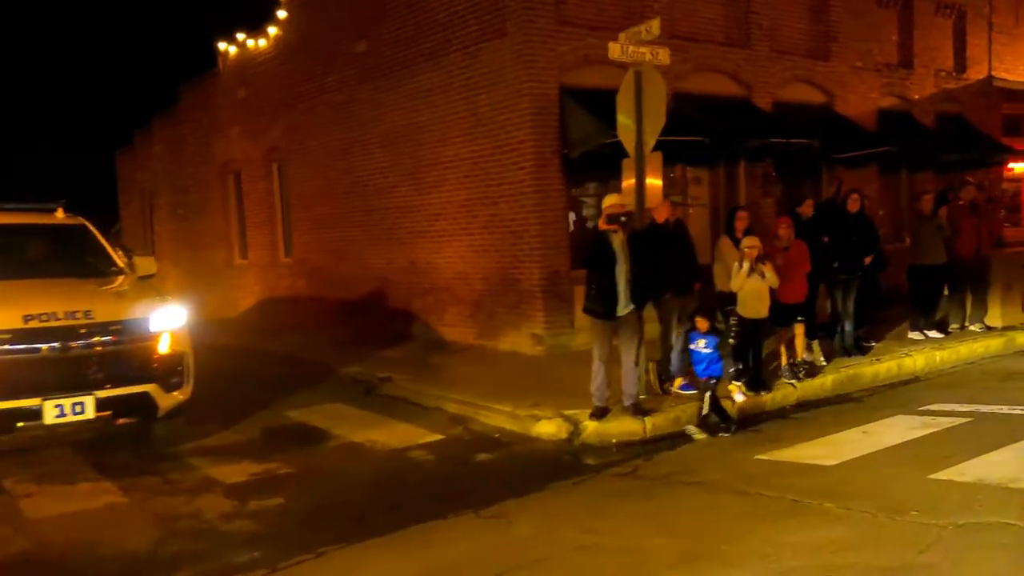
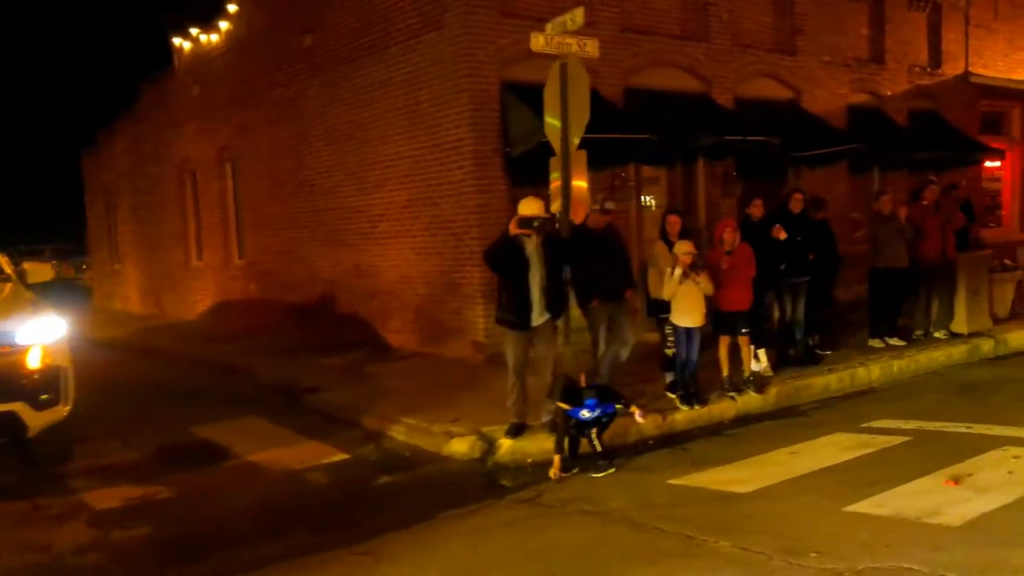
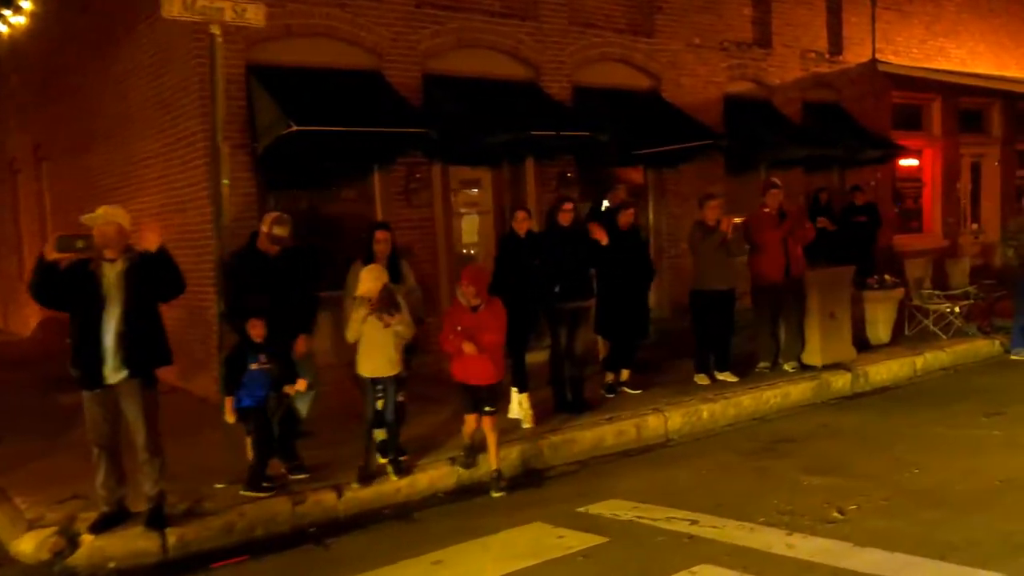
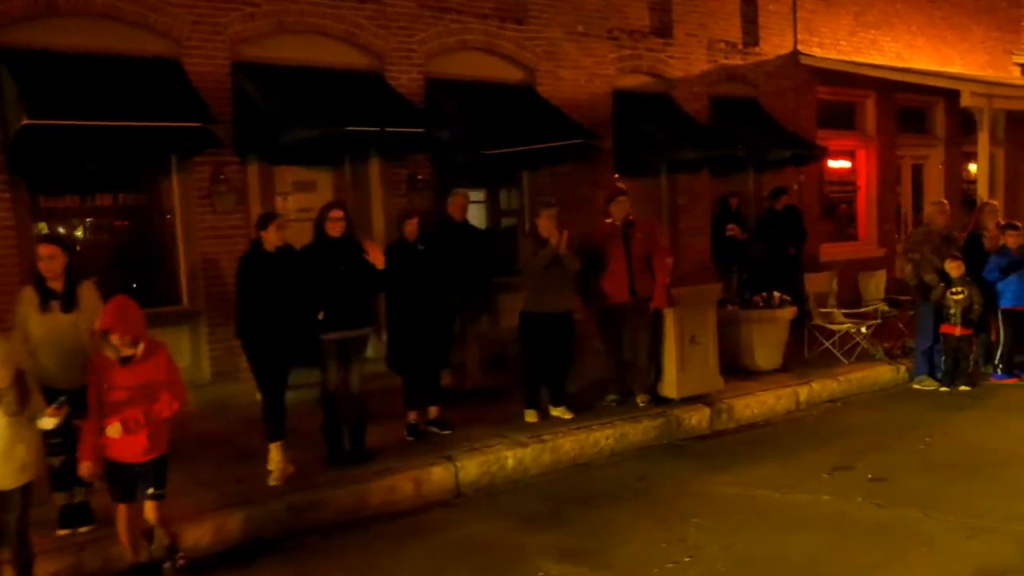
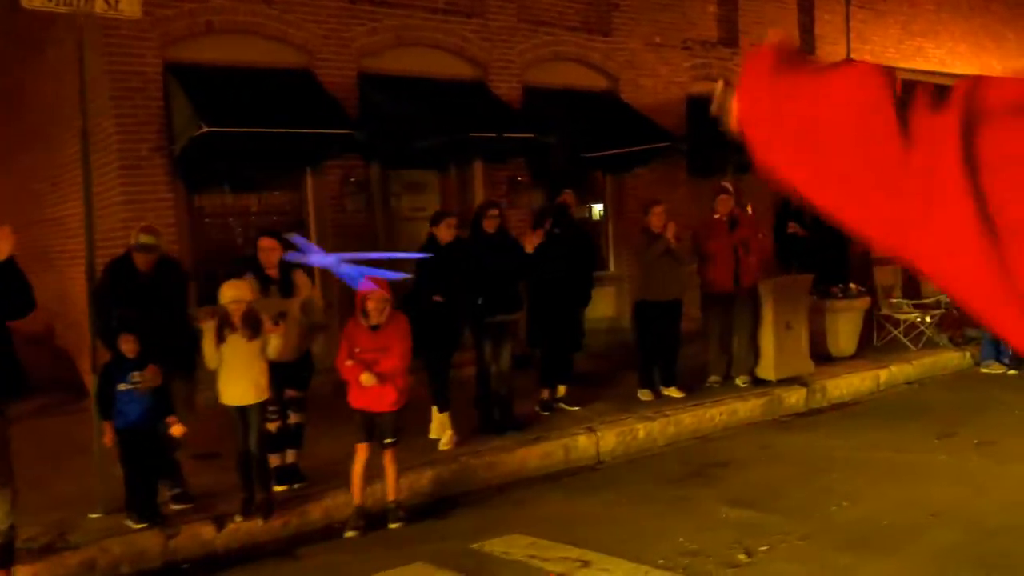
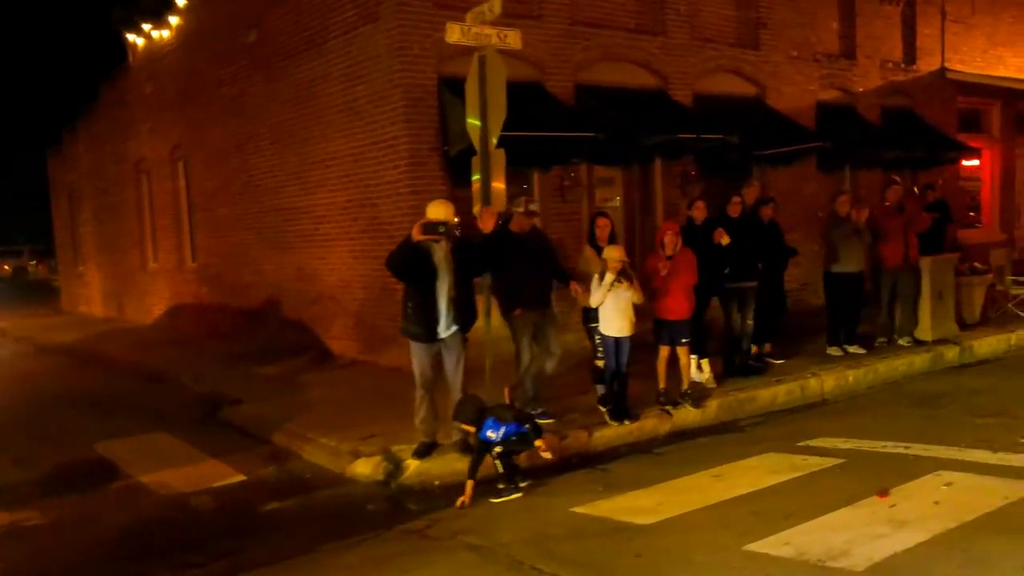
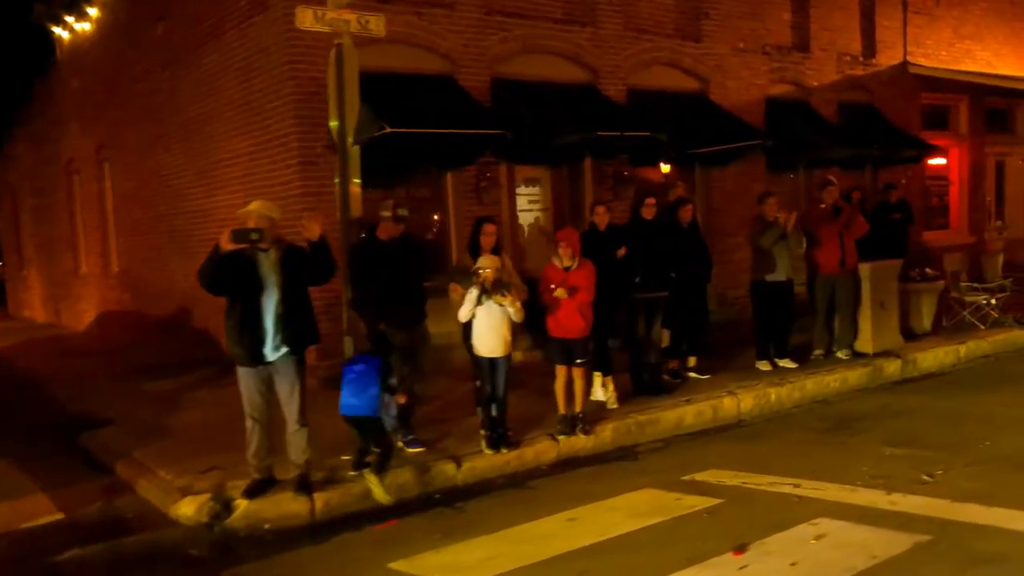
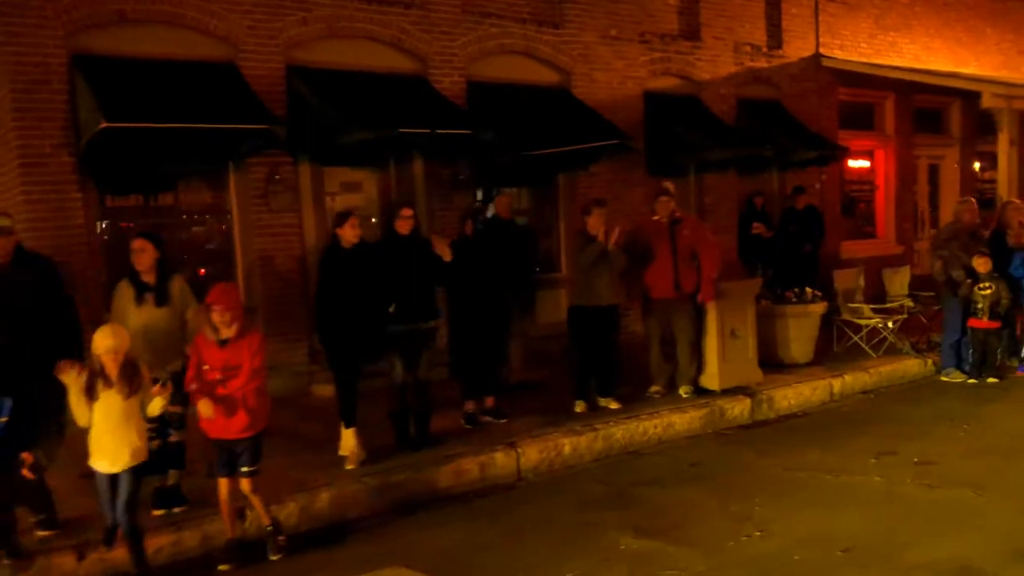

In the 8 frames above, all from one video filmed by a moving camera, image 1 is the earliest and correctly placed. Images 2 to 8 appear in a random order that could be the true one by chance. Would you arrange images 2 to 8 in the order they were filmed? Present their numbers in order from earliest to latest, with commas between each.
2, 6, 7, 3, 5, 8, 4
